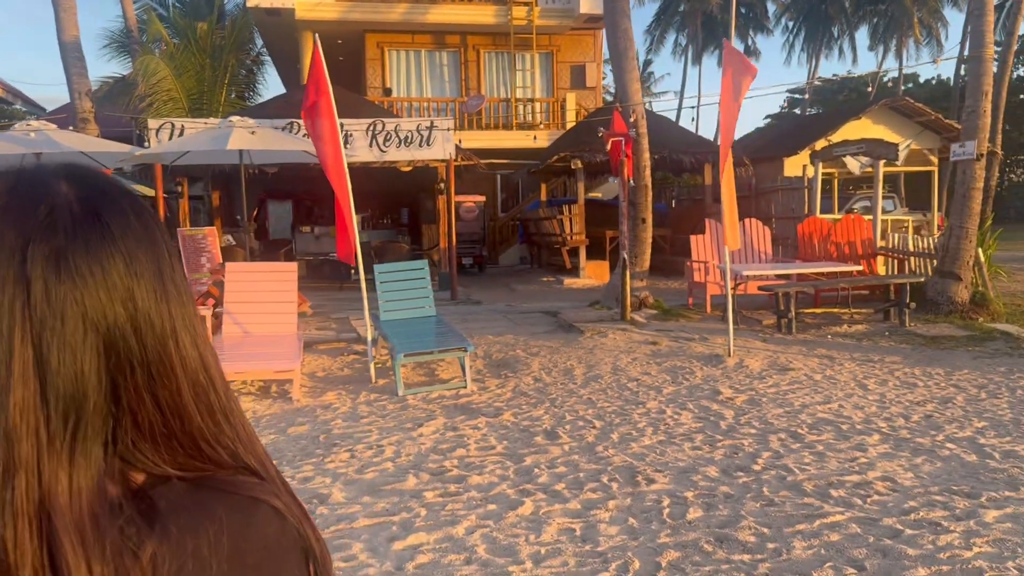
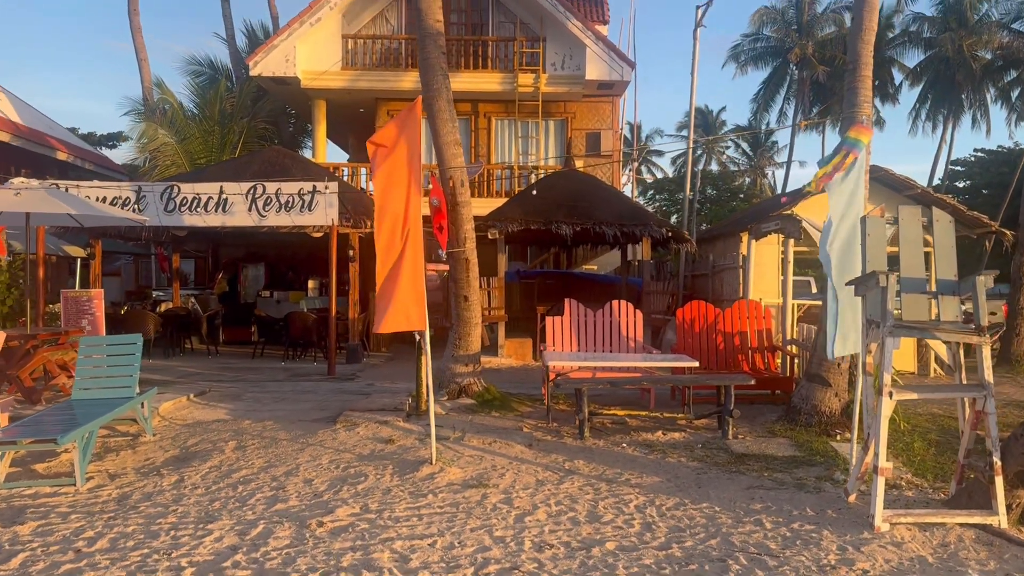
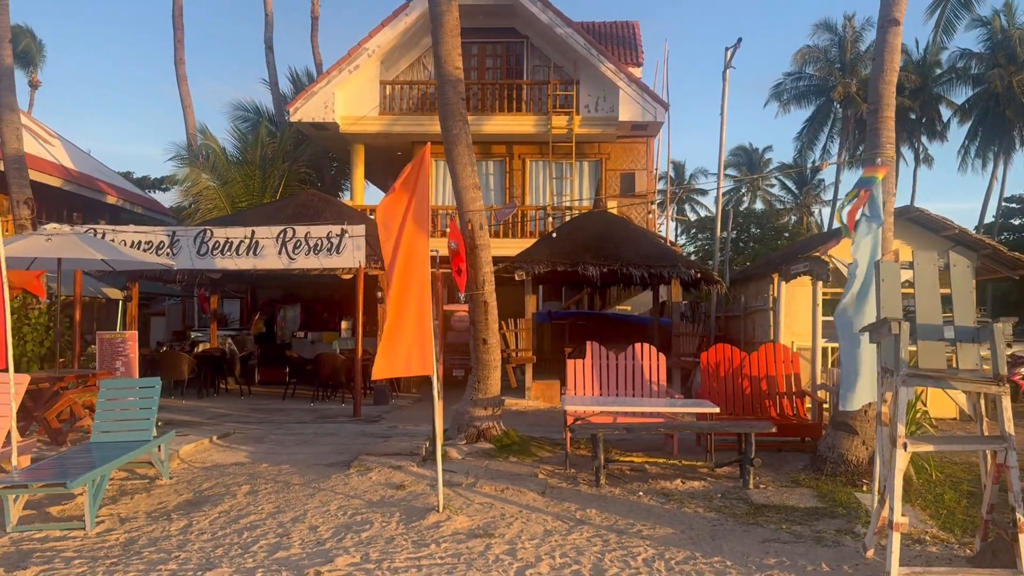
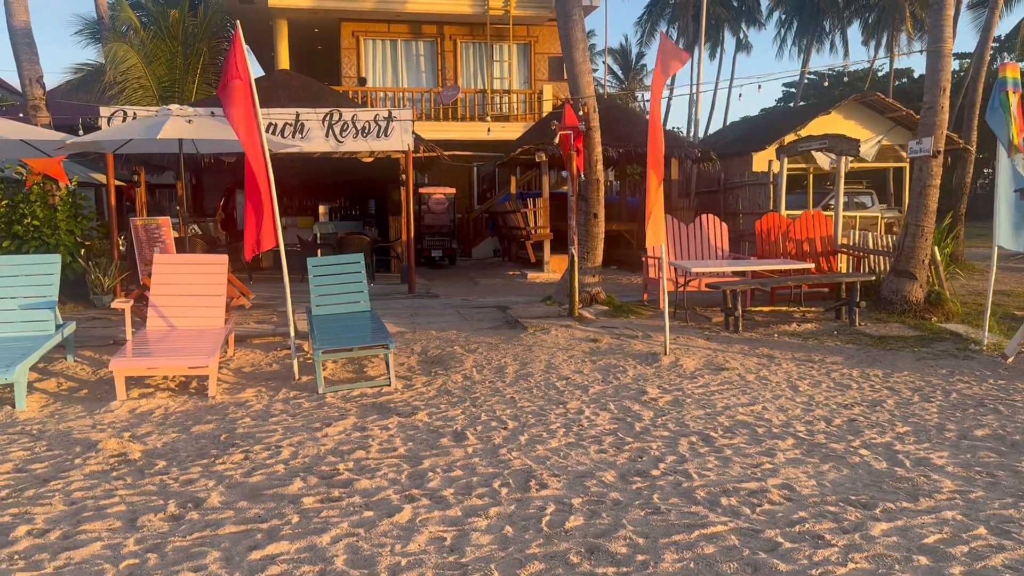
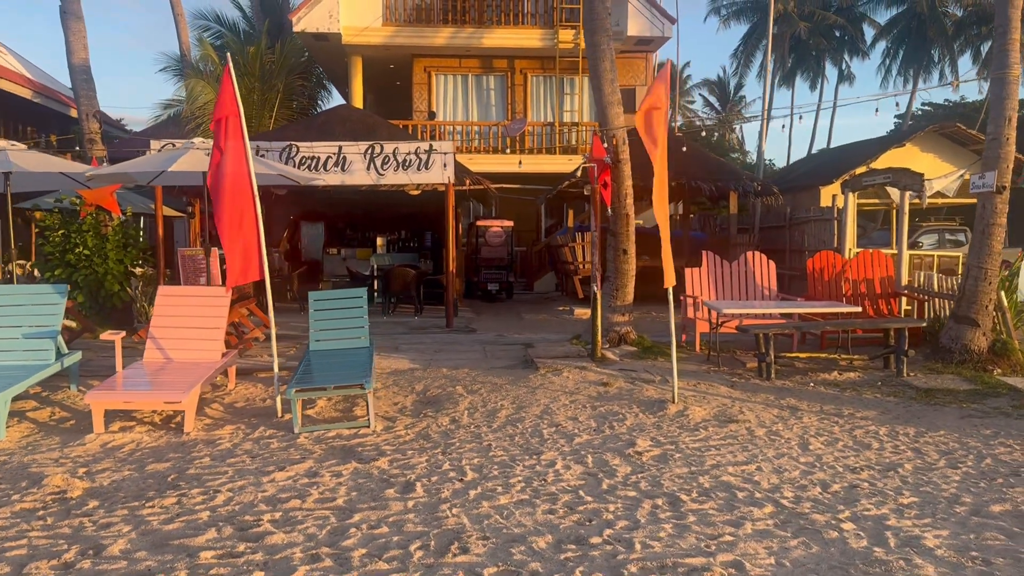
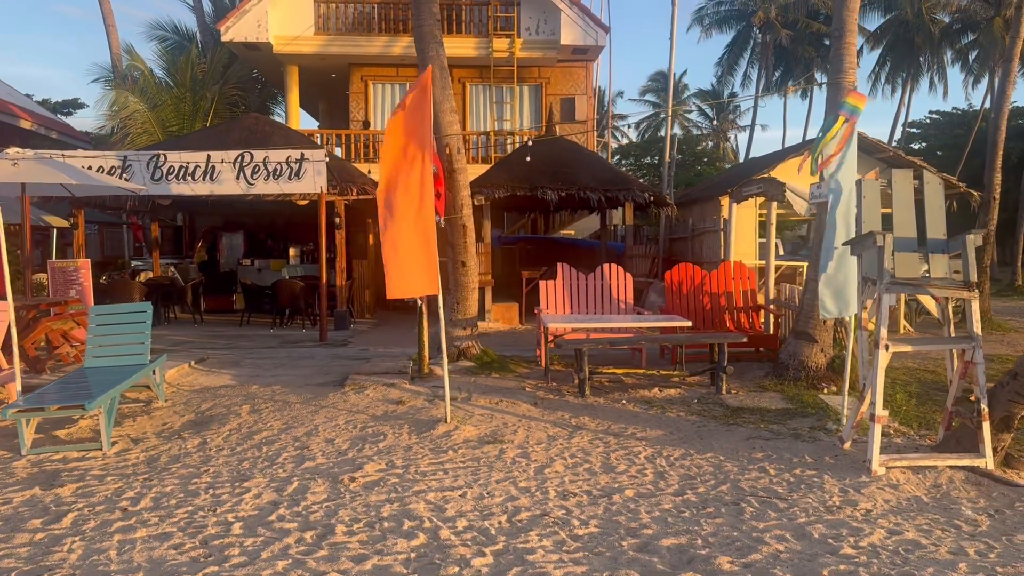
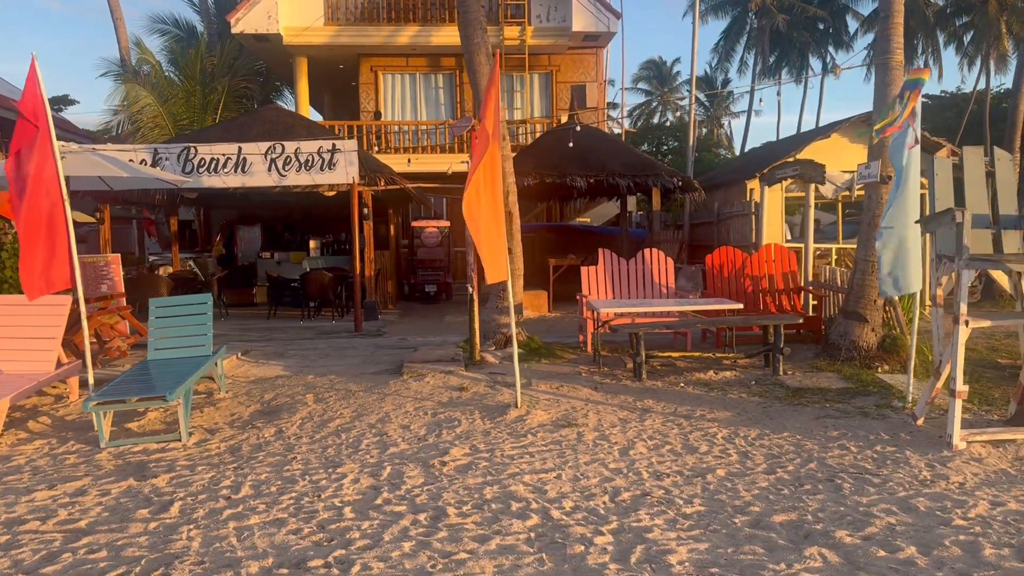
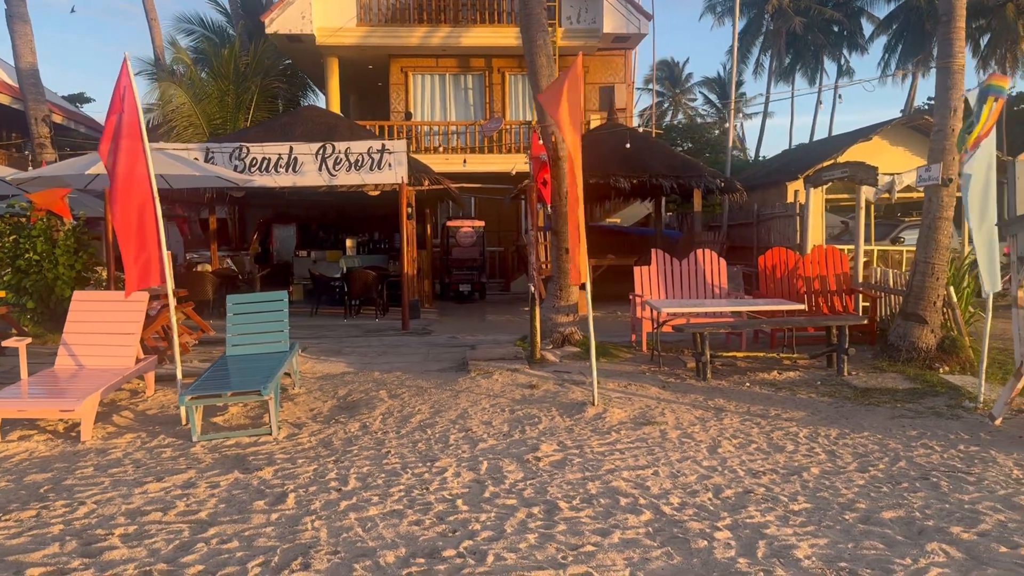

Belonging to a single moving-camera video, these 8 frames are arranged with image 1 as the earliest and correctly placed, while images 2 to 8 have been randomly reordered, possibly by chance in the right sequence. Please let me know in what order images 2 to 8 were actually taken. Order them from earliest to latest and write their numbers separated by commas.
4, 5, 8, 7, 6, 2, 3
